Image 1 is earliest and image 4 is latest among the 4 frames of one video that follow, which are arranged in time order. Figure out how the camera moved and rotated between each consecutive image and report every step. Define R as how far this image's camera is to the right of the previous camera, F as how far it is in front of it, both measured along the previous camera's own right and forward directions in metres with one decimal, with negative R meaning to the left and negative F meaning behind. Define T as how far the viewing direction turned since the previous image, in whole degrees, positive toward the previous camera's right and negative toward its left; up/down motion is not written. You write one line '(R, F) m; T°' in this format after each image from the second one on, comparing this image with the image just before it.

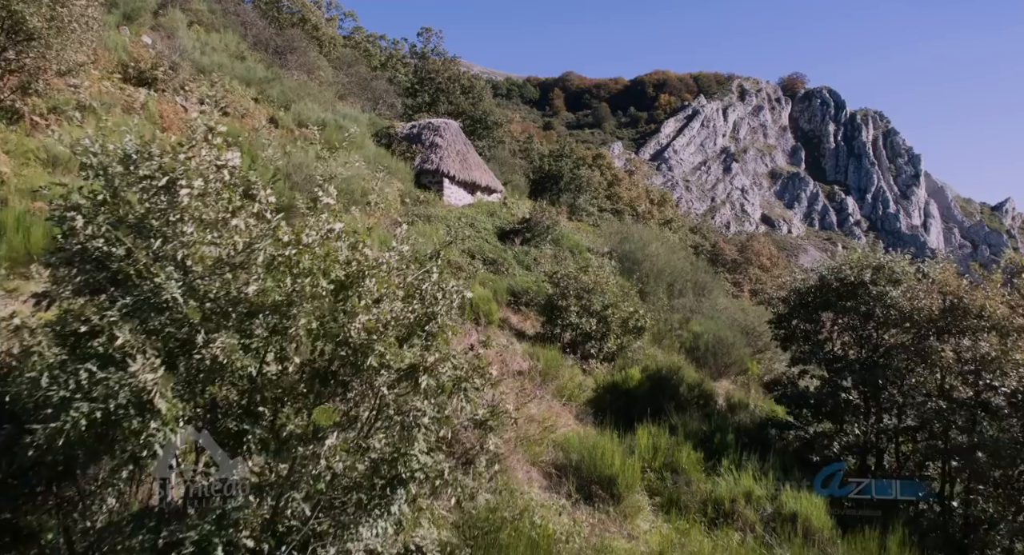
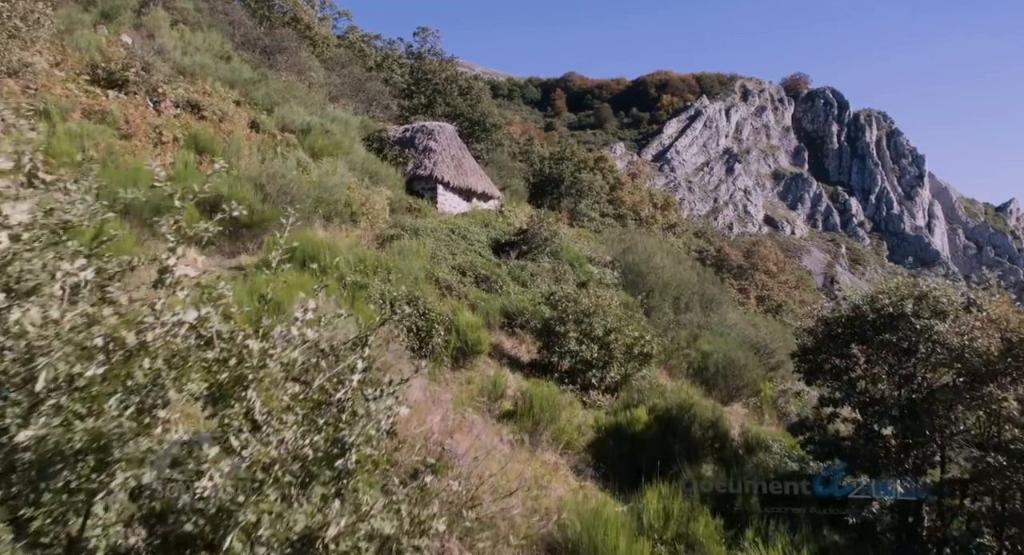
(+0.1, +0.8) m; 0°
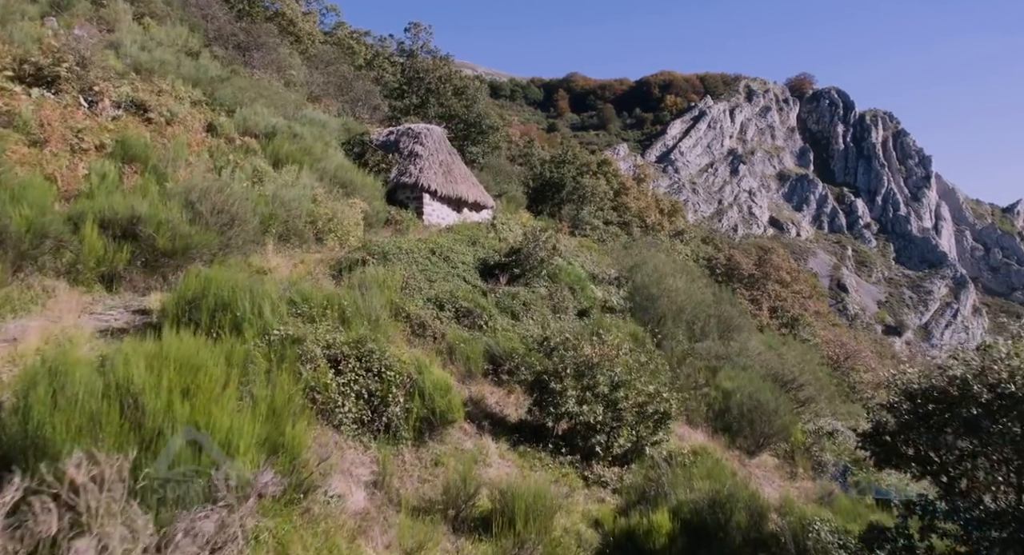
(+0.2, +1.6) m; 0°
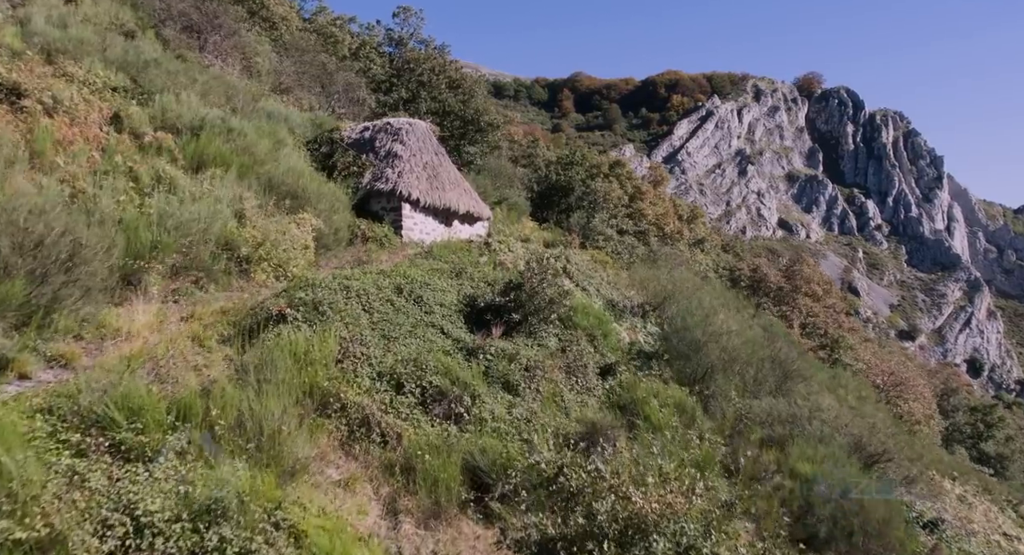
(+0.1, +2.8) m; 0°
